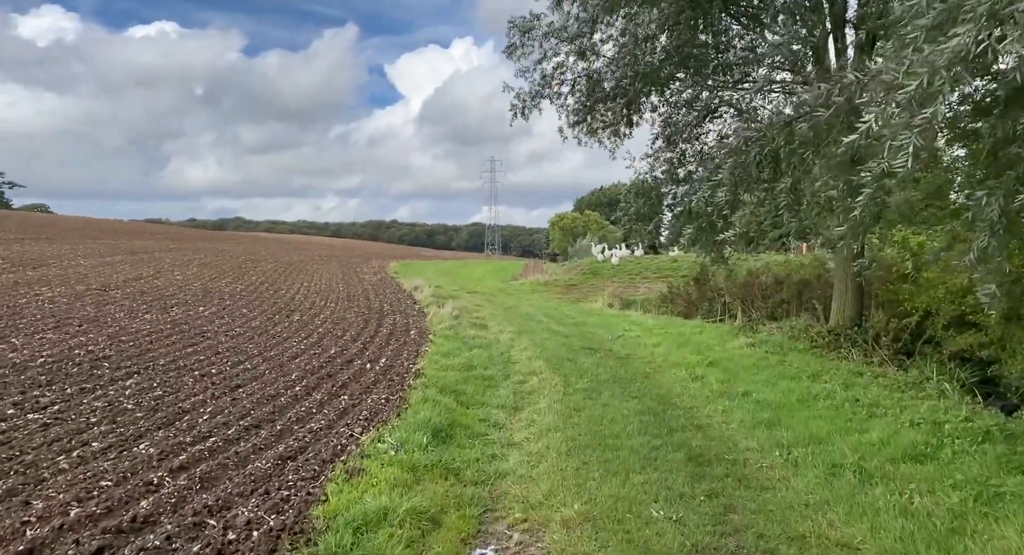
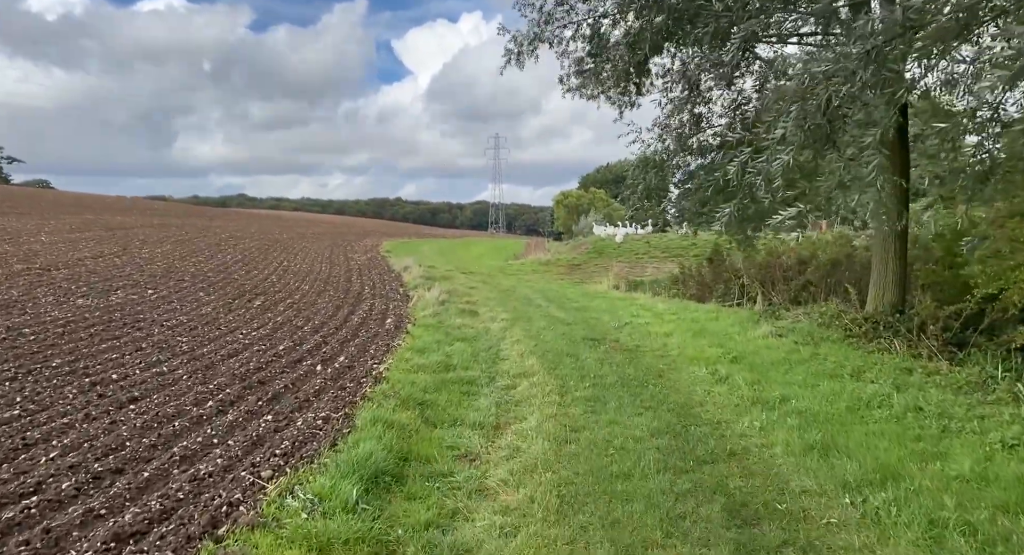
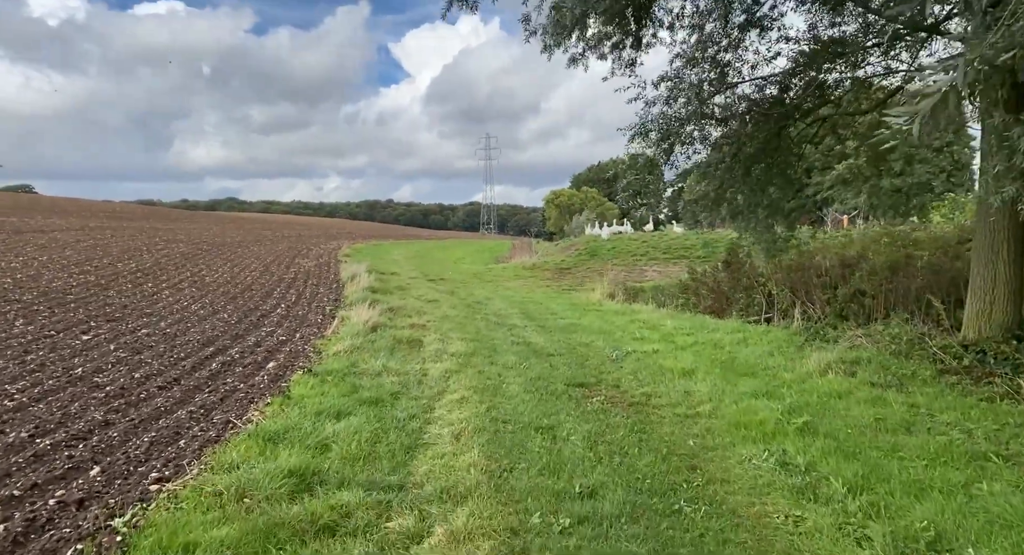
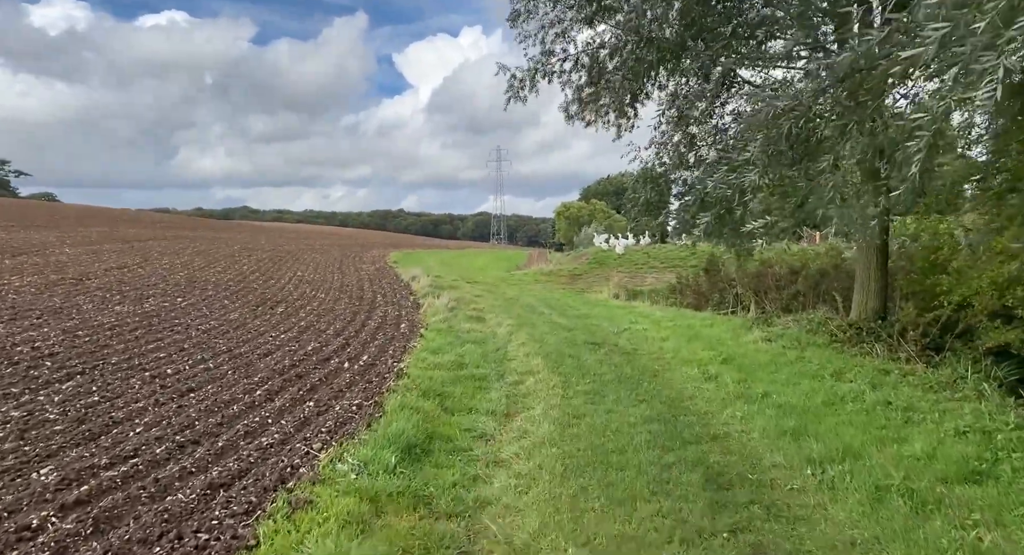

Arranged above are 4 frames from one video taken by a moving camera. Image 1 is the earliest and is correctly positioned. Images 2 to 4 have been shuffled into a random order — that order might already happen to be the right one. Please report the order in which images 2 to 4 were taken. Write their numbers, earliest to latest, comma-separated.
4, 2, 3
